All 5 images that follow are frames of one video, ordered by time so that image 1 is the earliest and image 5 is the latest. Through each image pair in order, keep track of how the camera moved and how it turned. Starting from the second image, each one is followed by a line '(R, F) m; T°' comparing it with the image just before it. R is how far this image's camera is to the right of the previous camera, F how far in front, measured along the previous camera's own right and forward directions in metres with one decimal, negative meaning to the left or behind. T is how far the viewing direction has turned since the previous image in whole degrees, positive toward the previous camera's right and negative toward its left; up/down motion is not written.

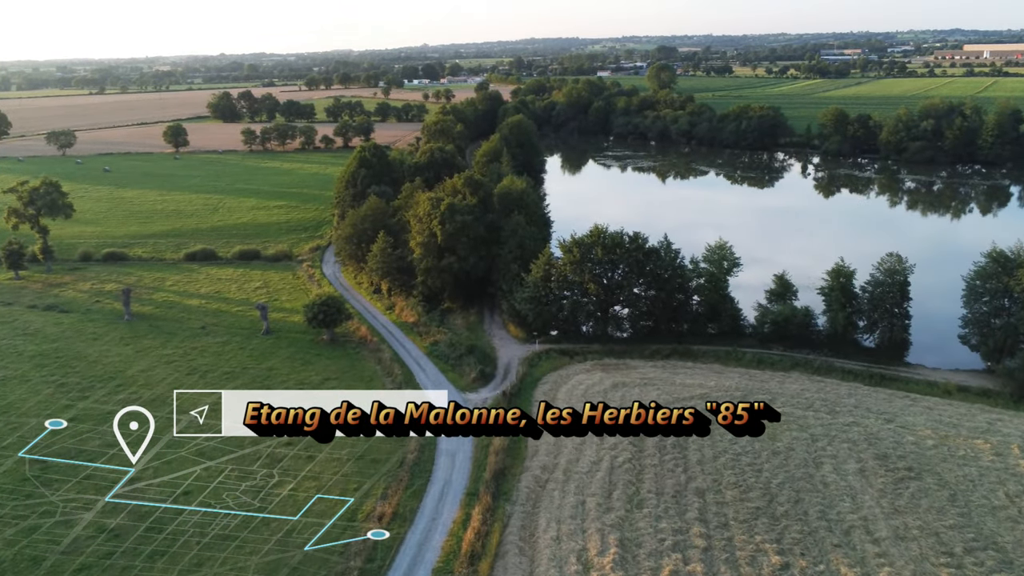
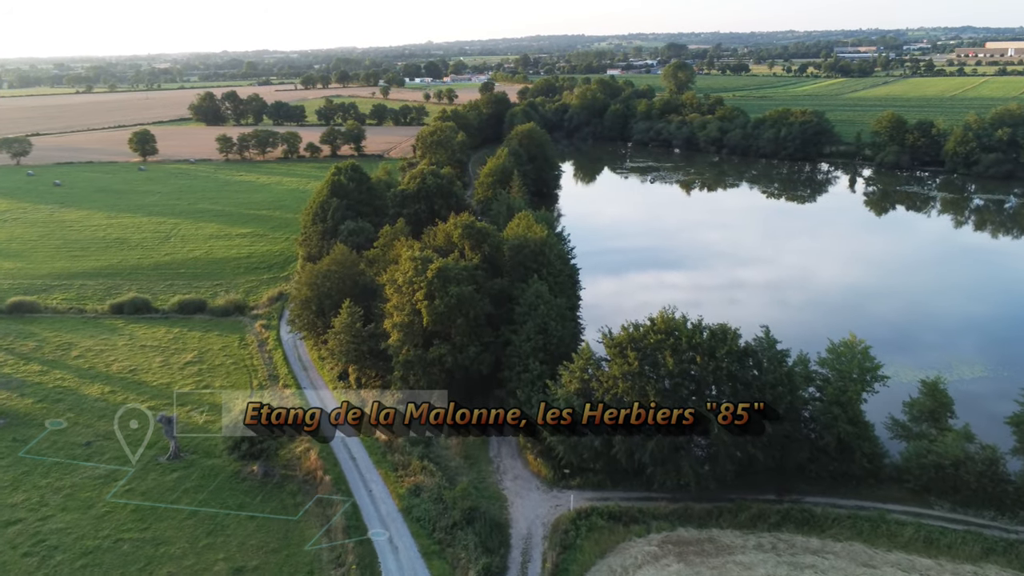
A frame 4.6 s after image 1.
(-0.5, +10.9) m; 0°
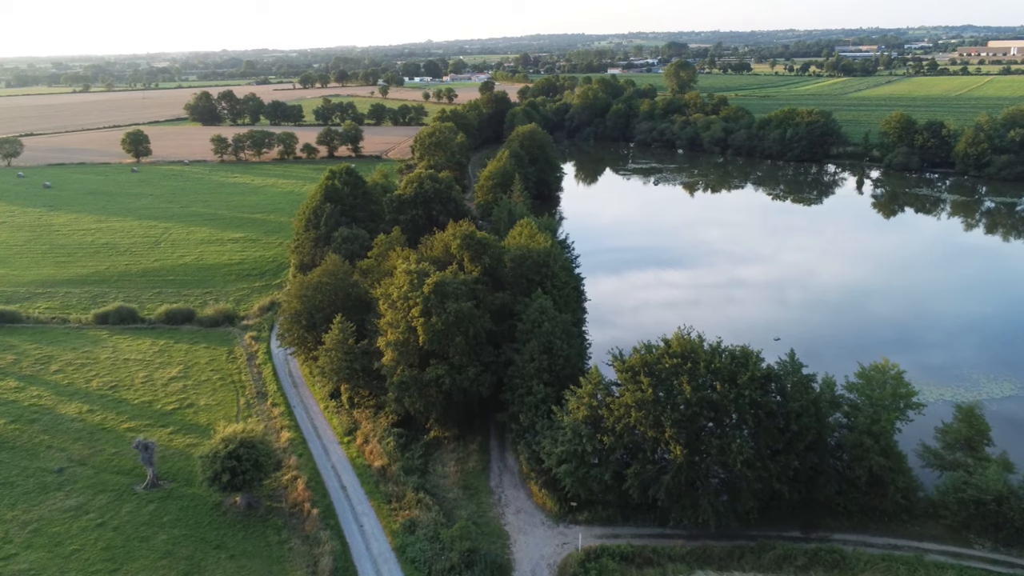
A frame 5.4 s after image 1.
(-0.1, +1.6) m; 0°
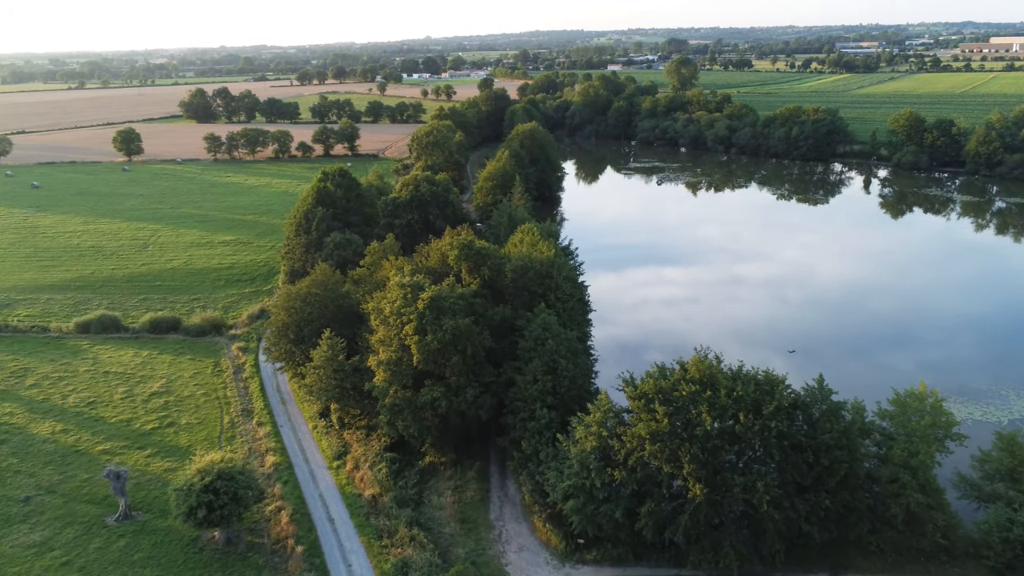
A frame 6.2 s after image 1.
(-0.1, +1.7) m; 0°
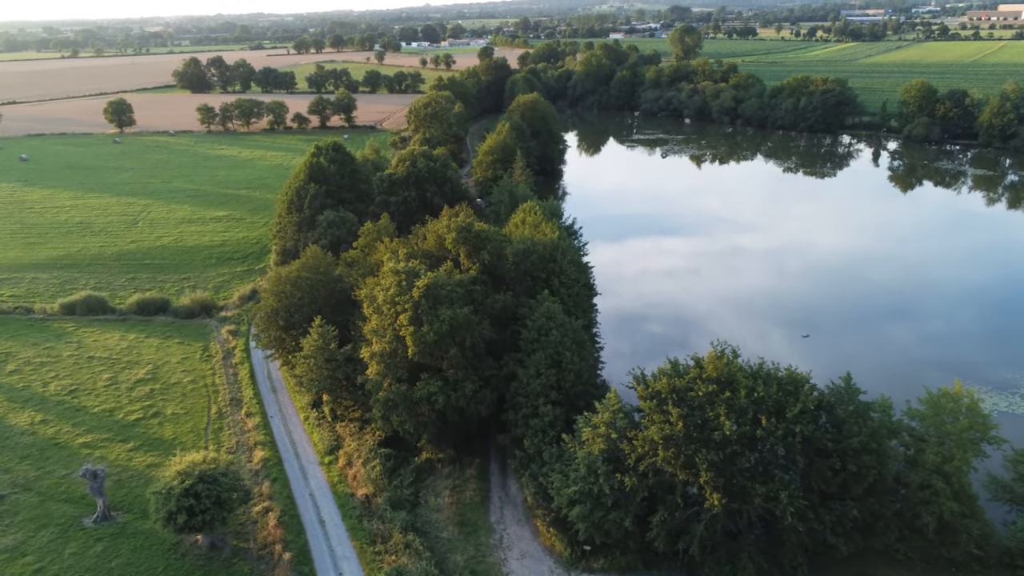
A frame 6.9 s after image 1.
(0.0, +1.4) m; 0°
